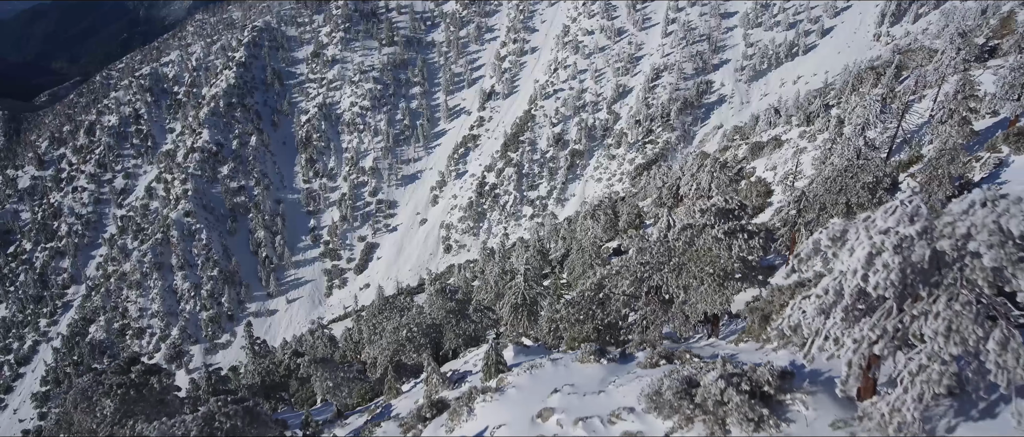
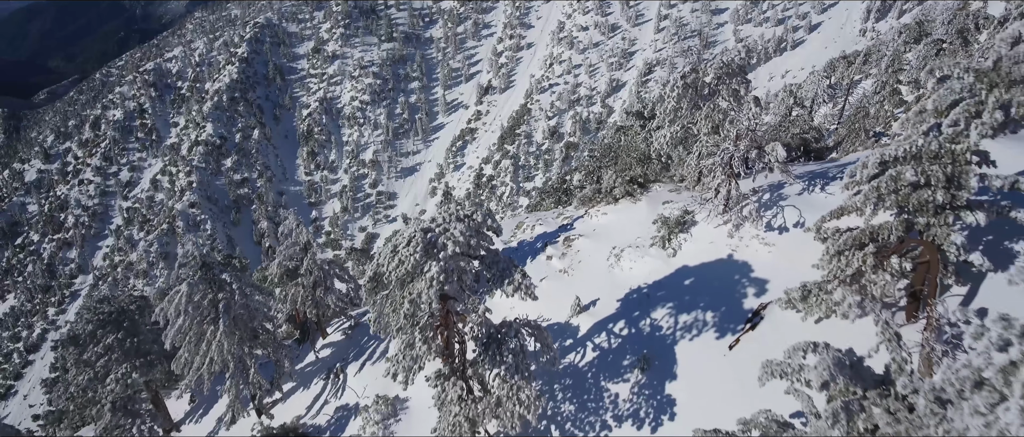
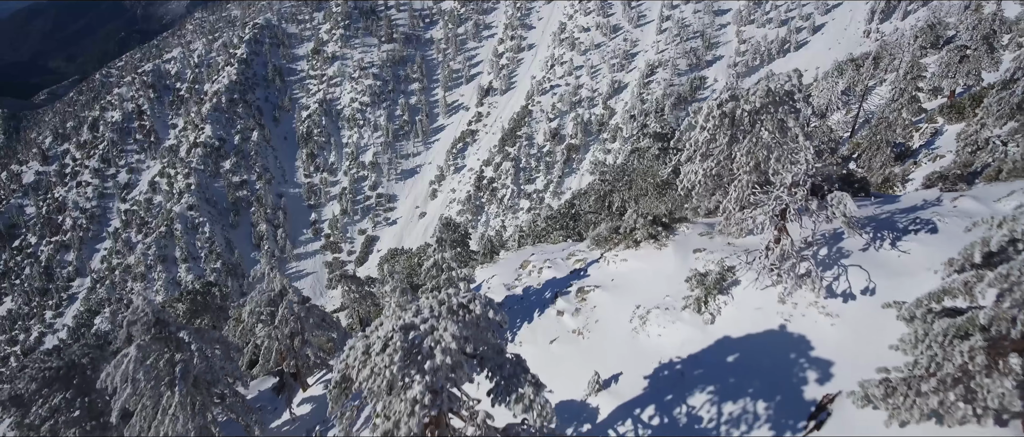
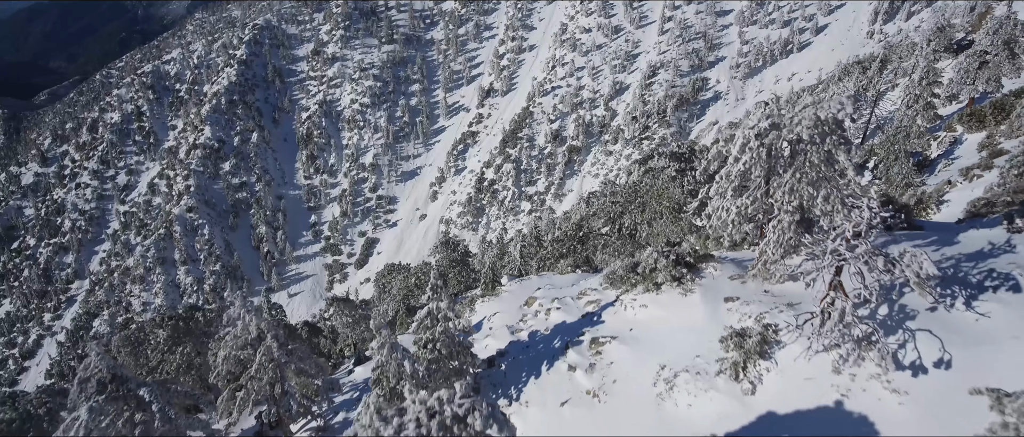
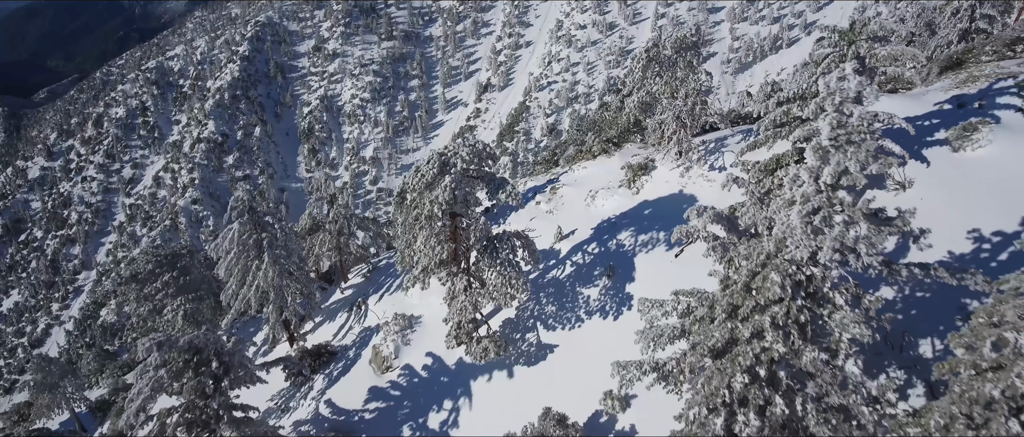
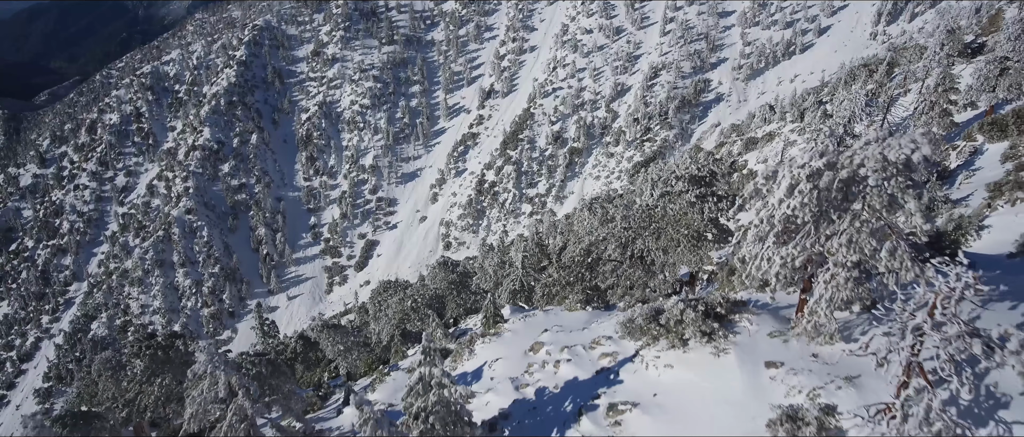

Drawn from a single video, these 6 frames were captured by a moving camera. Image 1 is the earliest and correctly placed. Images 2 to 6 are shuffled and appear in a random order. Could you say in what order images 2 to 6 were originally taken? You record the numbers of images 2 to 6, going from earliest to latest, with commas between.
6, 4, 3, 2, 5
